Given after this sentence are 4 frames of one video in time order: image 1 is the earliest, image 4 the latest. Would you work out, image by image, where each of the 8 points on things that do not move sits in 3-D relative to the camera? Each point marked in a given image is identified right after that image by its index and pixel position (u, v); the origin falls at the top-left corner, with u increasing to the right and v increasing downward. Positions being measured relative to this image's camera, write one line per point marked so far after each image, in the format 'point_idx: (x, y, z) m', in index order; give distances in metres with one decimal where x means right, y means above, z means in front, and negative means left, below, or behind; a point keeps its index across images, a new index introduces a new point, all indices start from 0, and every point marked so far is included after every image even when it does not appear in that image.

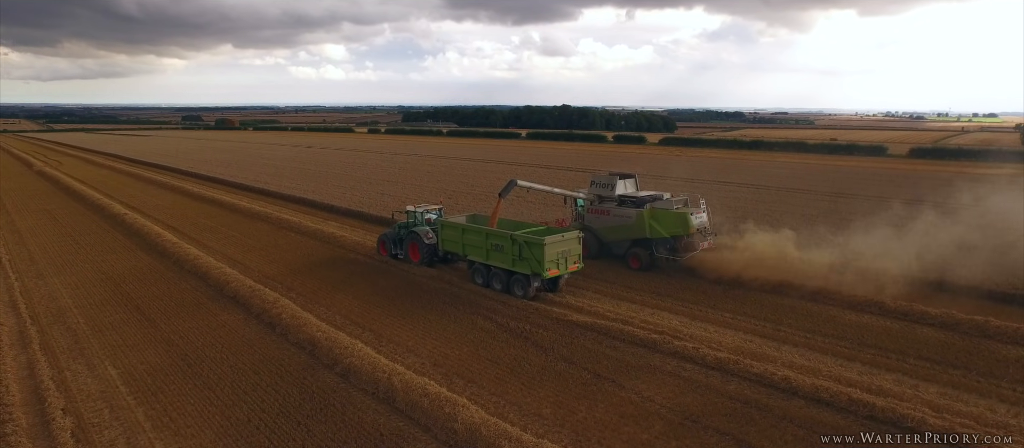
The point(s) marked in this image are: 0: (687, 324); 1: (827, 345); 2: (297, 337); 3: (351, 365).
0: (+3.2, -1.9, +11.2) m
1: (+5.3, -2.1, +10.3) m
2: (-3.6, -1.9, +10.2) m
3: (-2.4, -2.1, +9.0) m
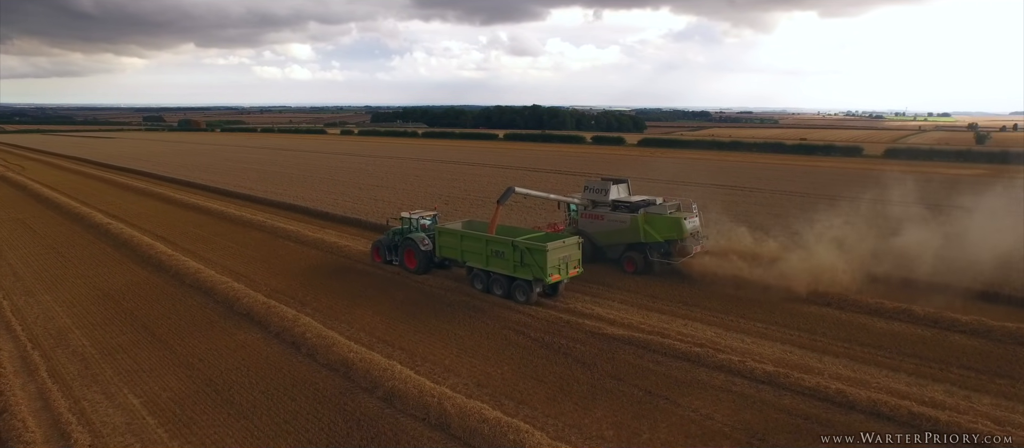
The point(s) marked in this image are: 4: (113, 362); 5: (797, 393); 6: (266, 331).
0: (+3.8, -2.0, +11.1) m
1: (+6.0, -2.2, +10.2) m
2: (-3.0, -2.2, +9.7) m
3: (-1.7, -2.3, +8.6) m
4: (-6.6, -2.3, +10.0) m
5: (+4.2, -2.5, +8.9) m
6: (-4.5, -2.0, +11.2) m
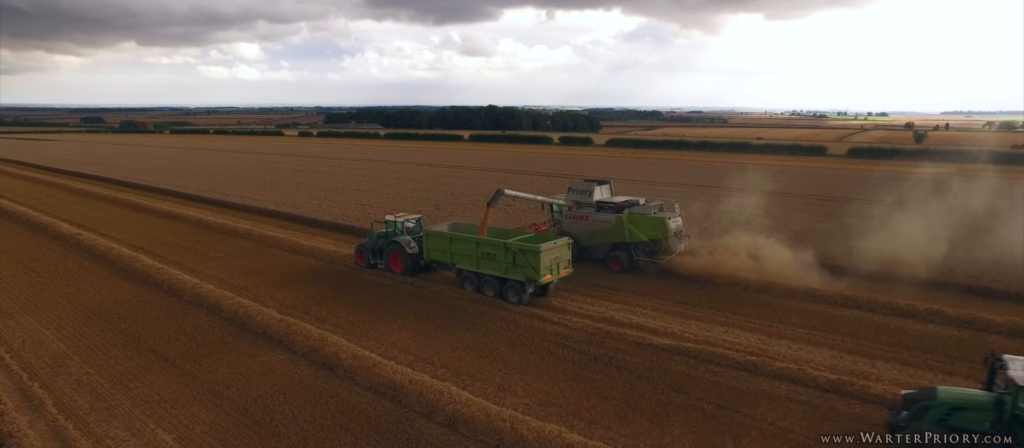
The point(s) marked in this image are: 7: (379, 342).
0: (+4.6, -2.1, +10.9) m
1: (+6.8, -2.3, +10.1) m
2: (-2.1, -2.3, +9.1) m
3: (-0.7, -2.5, +8.0) m
4: (-5.7, -2.5, +9.1) m
5: (+5.0, -2.5, +8.7) m
6: (-3.8, -2.2, +10.4) m
7: (-2.4, -2.1, +10.8) m
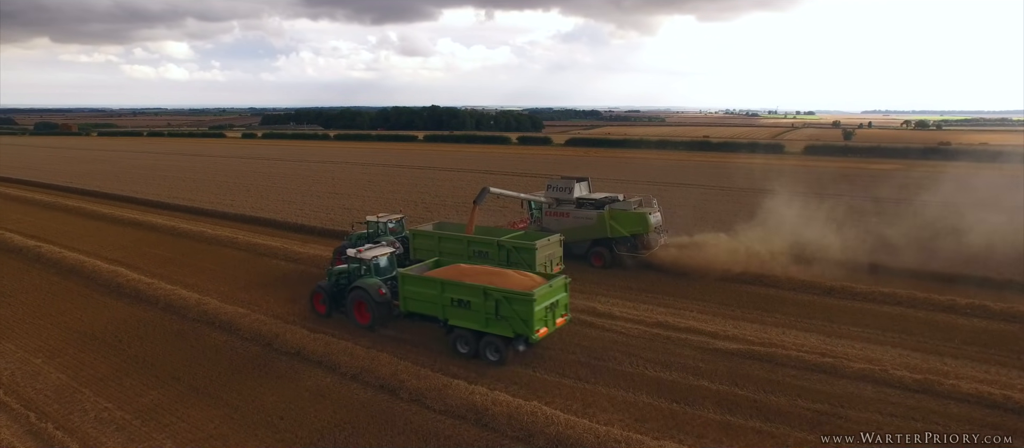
0: (+5.6, -2.1, +10.6) m
1: (+7.8, -2.2, +10.1) m
2: (-0.9, -2.4, +8.2) m
3: (+0.6, -2.5, +7.3) m
4: (-4.5, -2.7, +7.9) m
5: (+6.2, -2.5, +8.5) m
6: (-2.7, -2.3, +9.4) m
7: (-1.3, -2.2, +9.9) m
